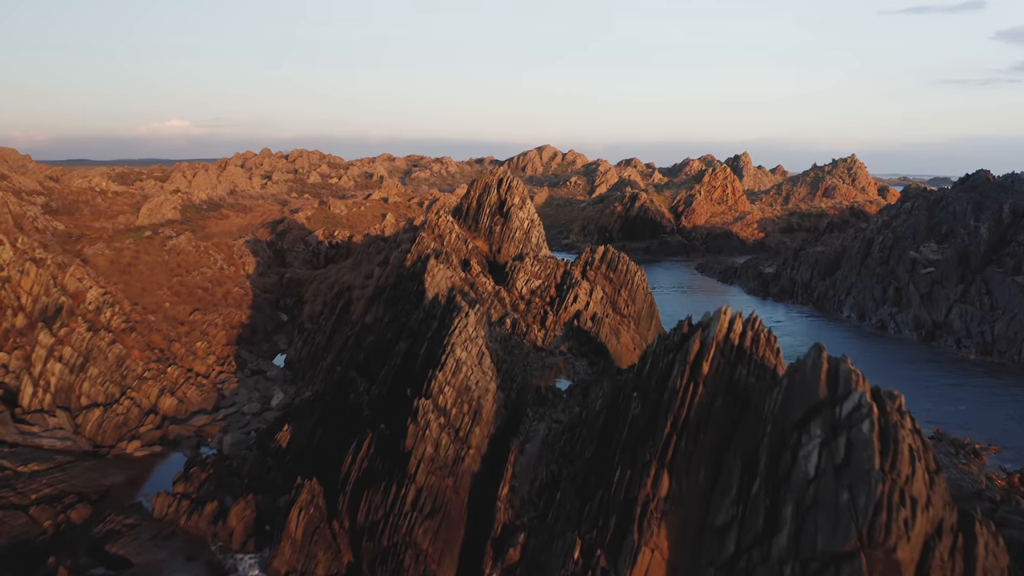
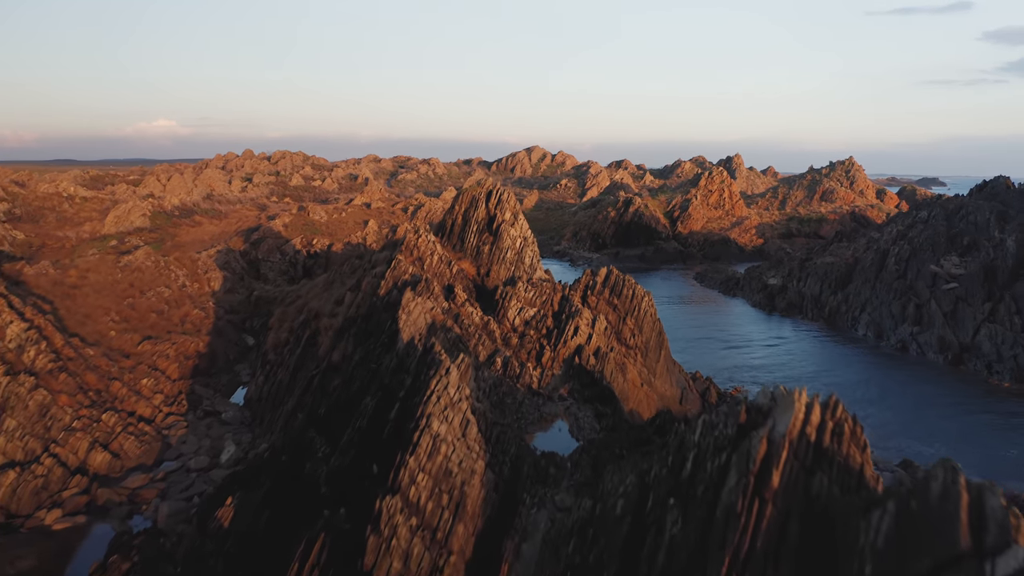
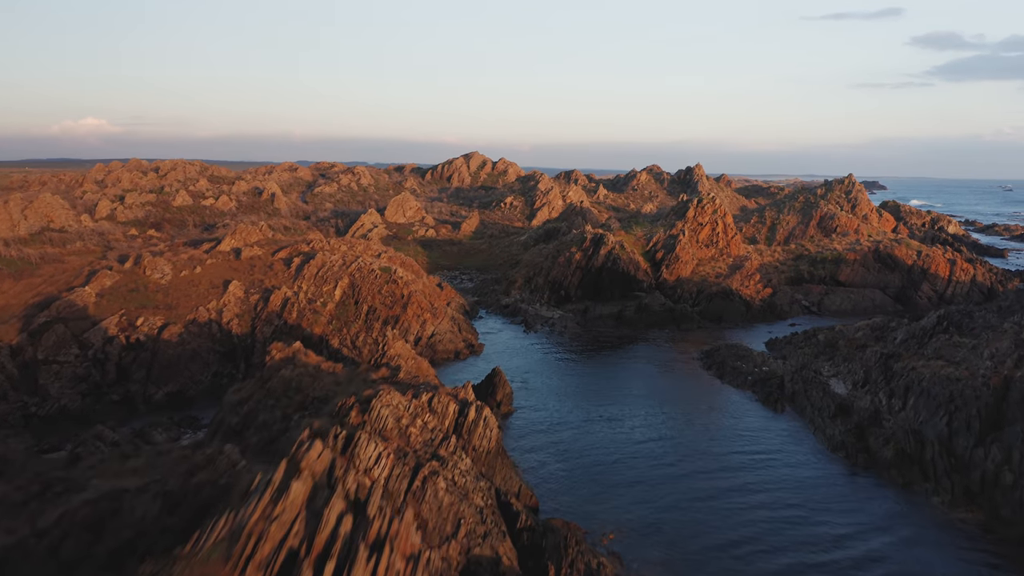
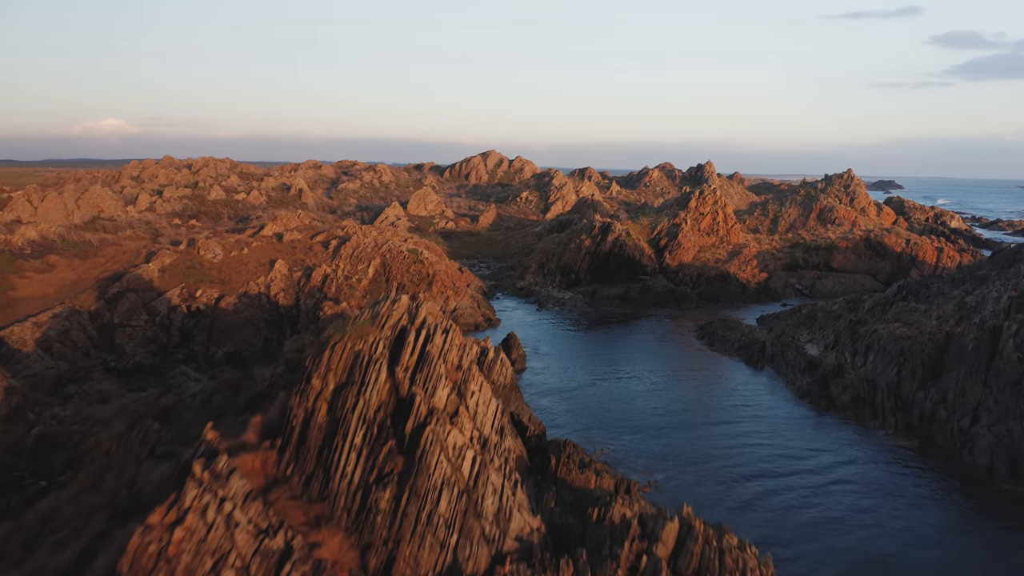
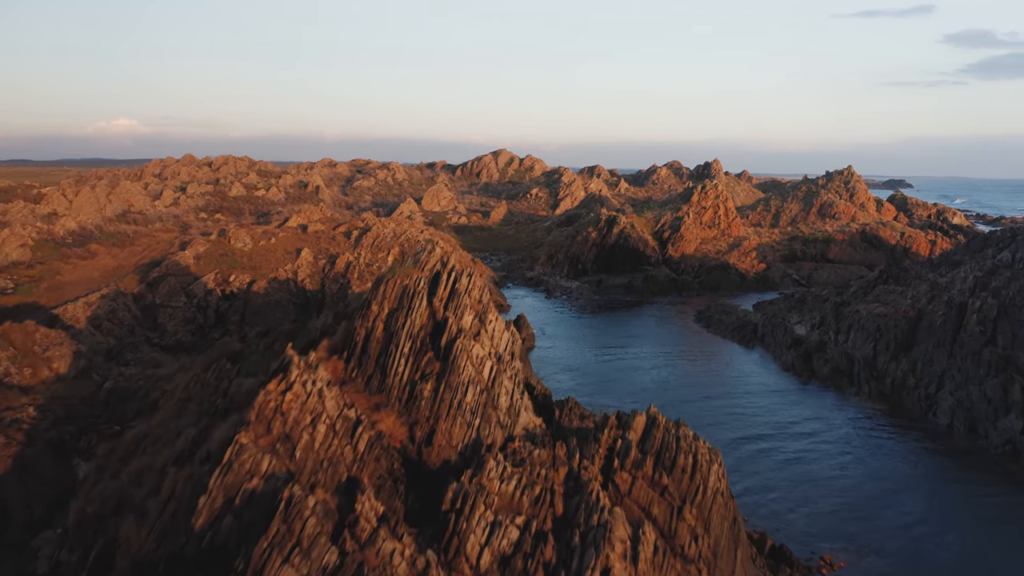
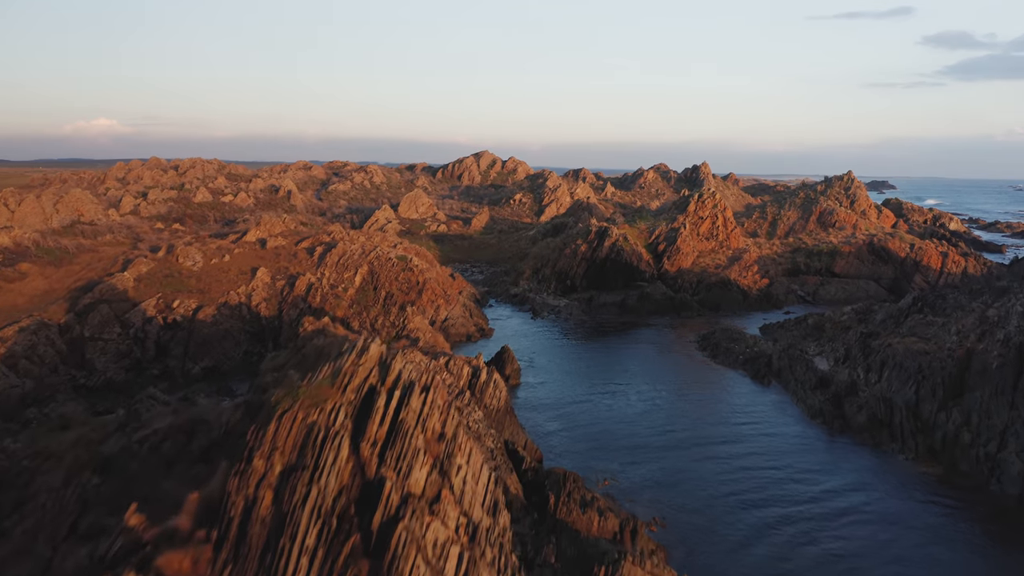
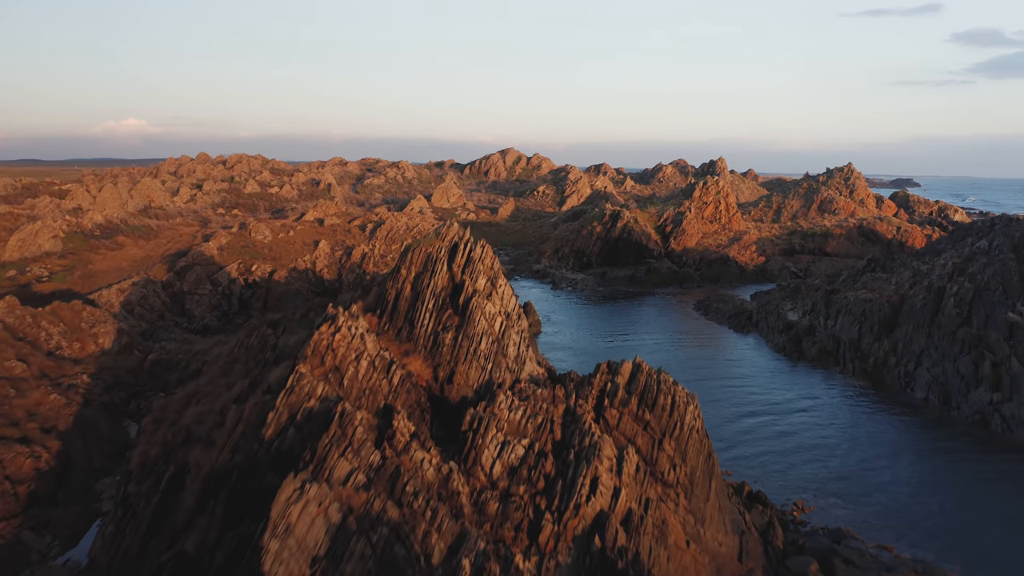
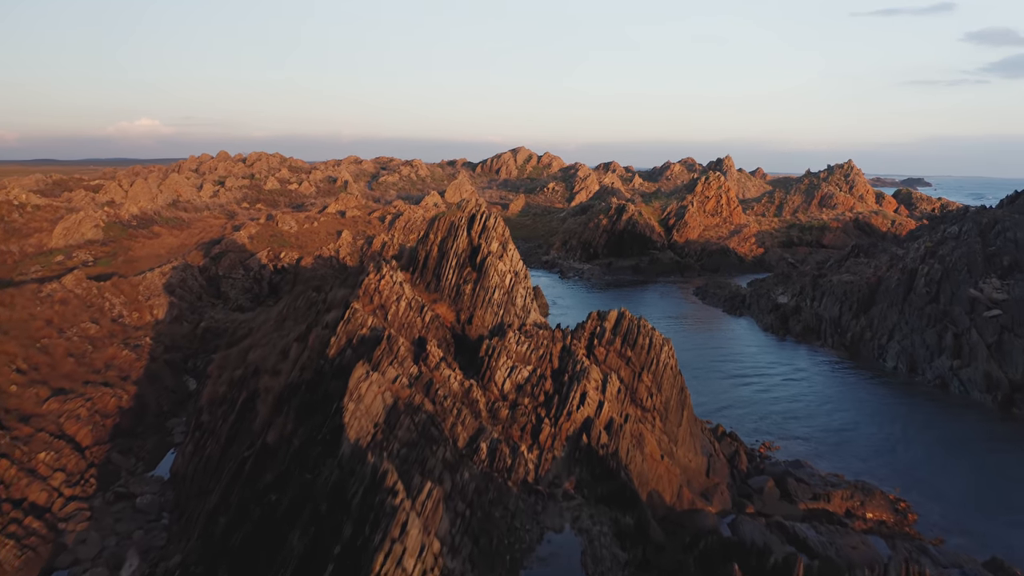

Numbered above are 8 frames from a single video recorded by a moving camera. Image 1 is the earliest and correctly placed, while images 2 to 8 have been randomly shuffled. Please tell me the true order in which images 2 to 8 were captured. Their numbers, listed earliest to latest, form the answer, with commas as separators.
2, 8, 7, 5, 4, 6, 3
